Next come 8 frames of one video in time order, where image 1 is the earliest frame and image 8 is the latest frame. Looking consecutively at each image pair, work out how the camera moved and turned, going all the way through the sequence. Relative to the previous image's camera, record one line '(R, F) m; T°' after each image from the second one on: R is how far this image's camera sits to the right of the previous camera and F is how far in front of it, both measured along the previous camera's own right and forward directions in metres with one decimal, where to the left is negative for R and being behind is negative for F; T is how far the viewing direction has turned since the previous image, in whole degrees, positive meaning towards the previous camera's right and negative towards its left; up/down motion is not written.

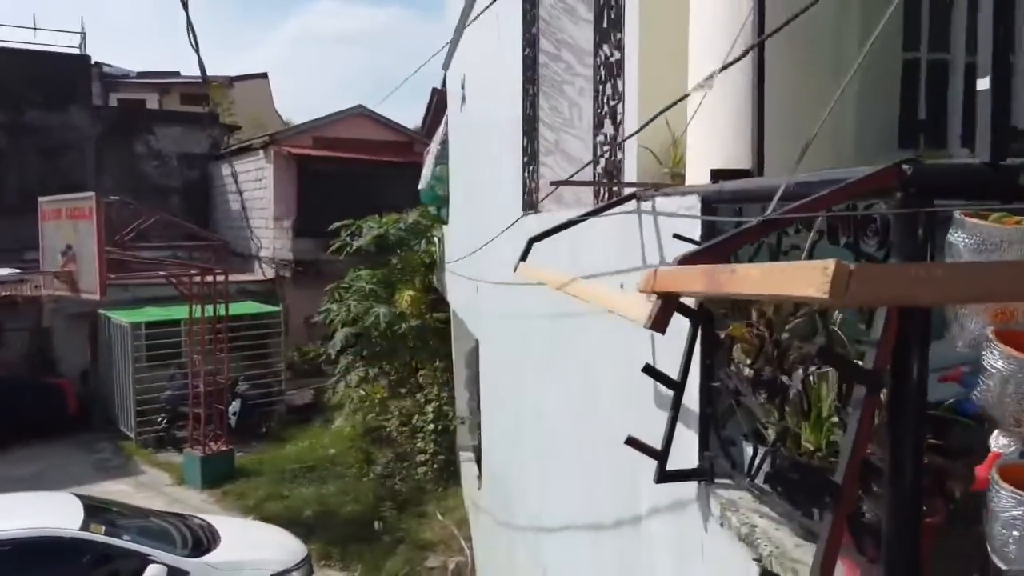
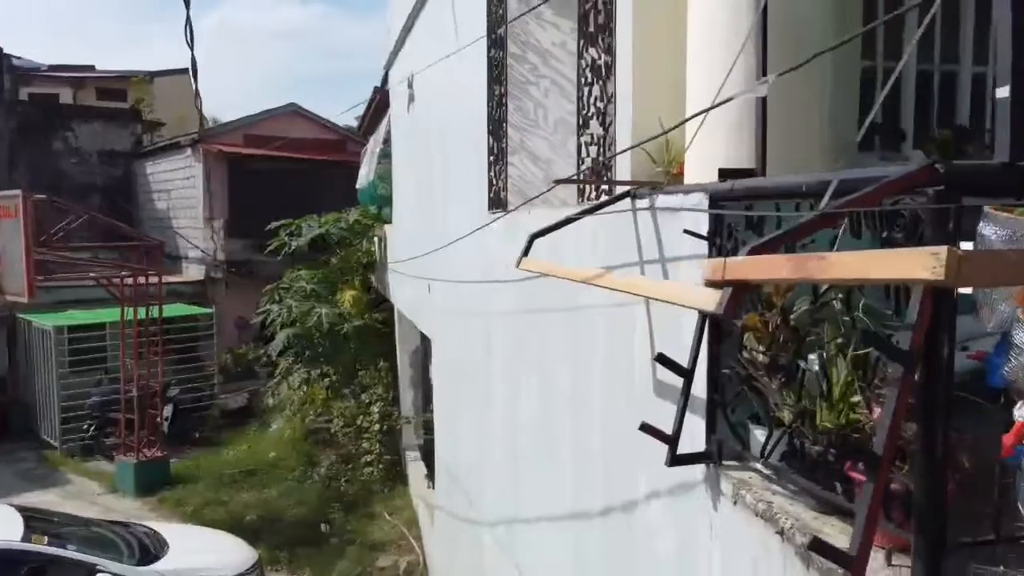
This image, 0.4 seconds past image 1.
(-0.3, -0.1) m; +5°
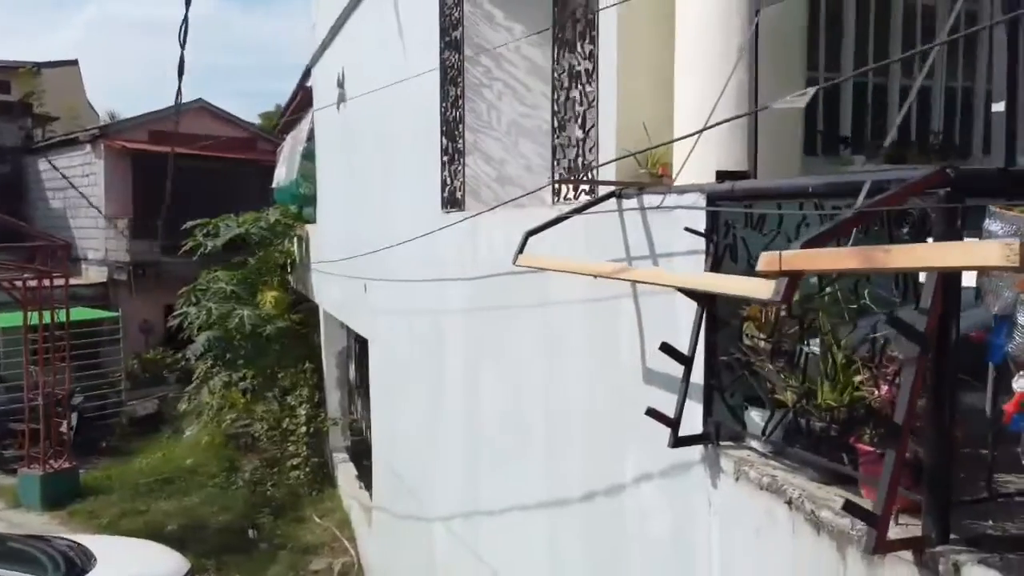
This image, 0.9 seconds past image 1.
(-0.3, -0.1) m; +7°
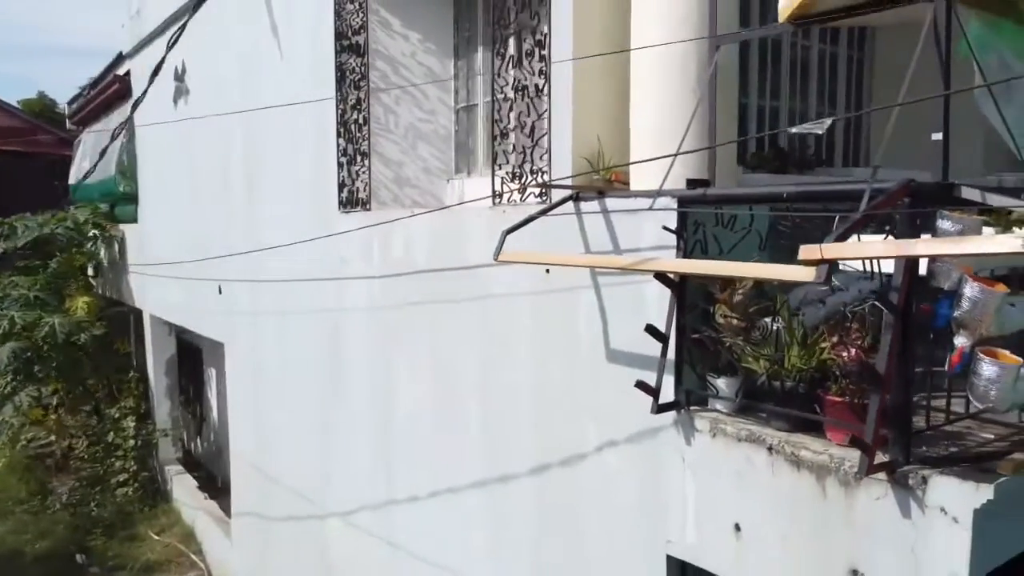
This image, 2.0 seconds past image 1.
(-0.8, -0.2) m; +15°
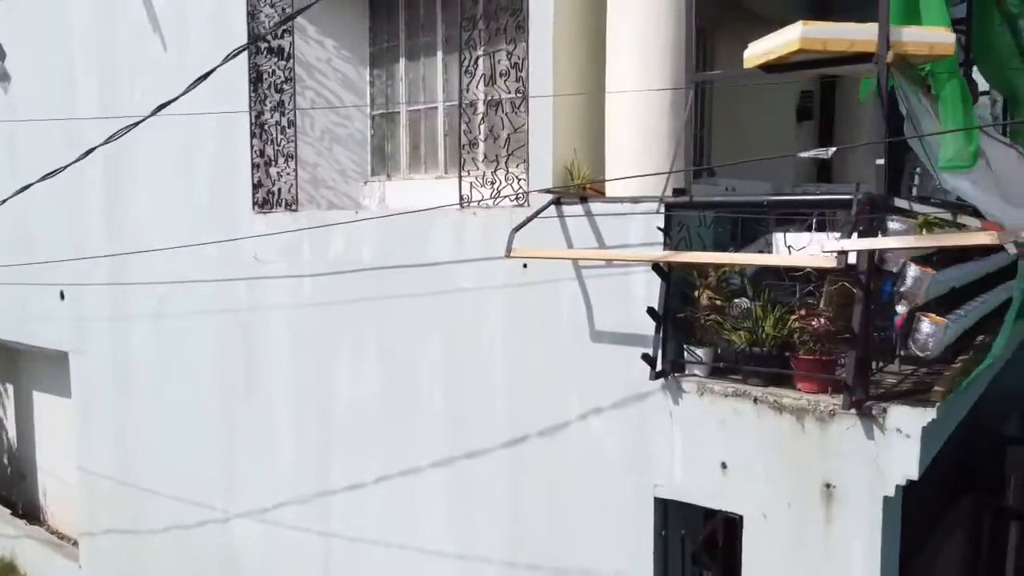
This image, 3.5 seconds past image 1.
(-1.2, -0.3) m; +17°
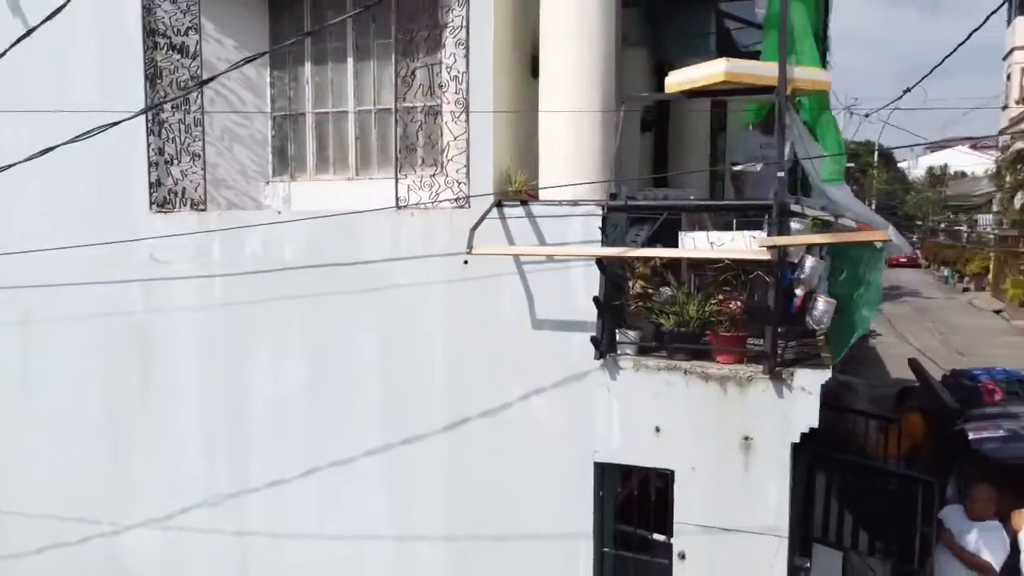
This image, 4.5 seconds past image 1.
(-0.9, -0.3) m; +15°
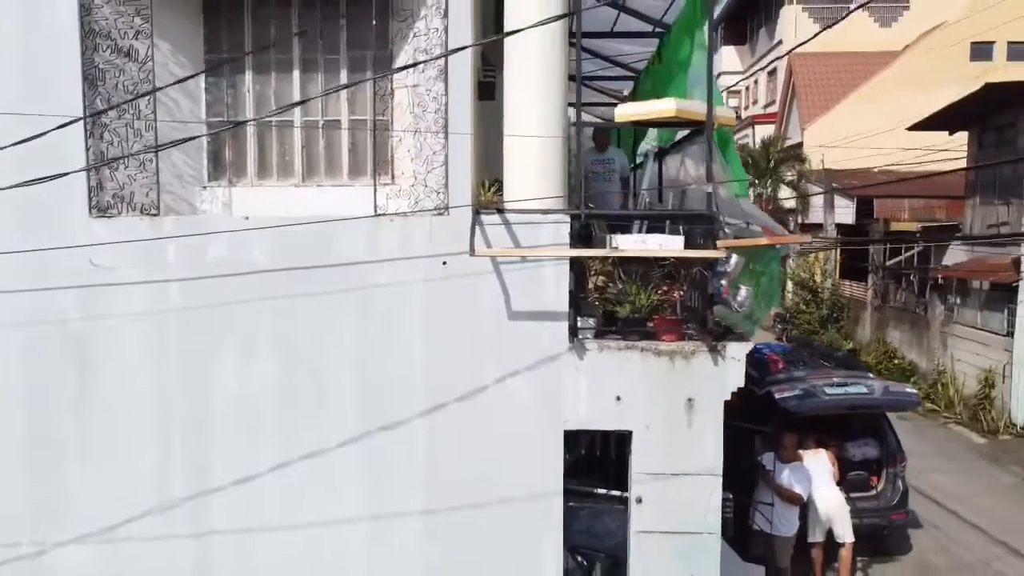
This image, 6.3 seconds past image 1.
(-1.5, -0.5) m; +18°
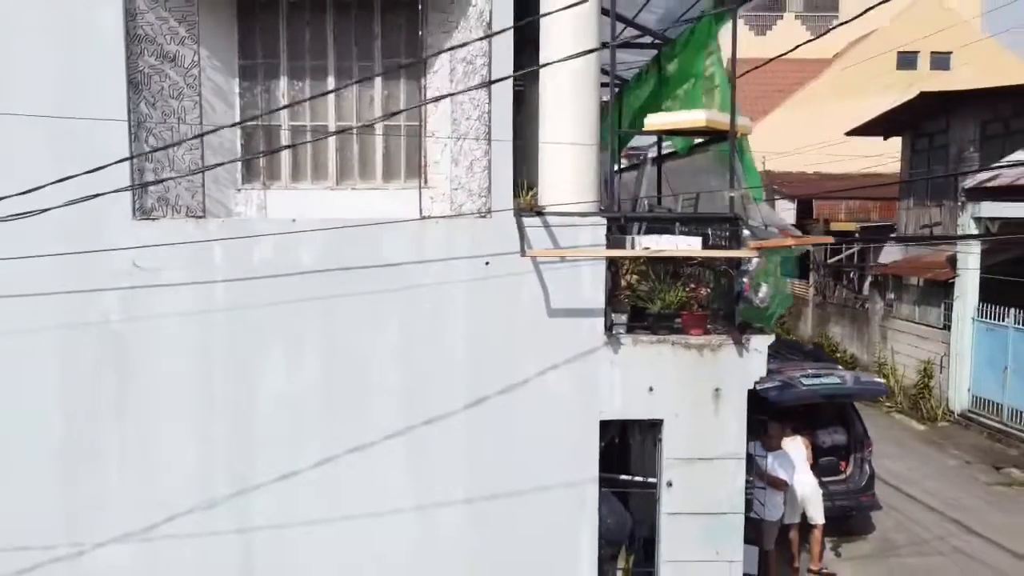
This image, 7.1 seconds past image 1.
(-0.7, -0.3) m; +5°
